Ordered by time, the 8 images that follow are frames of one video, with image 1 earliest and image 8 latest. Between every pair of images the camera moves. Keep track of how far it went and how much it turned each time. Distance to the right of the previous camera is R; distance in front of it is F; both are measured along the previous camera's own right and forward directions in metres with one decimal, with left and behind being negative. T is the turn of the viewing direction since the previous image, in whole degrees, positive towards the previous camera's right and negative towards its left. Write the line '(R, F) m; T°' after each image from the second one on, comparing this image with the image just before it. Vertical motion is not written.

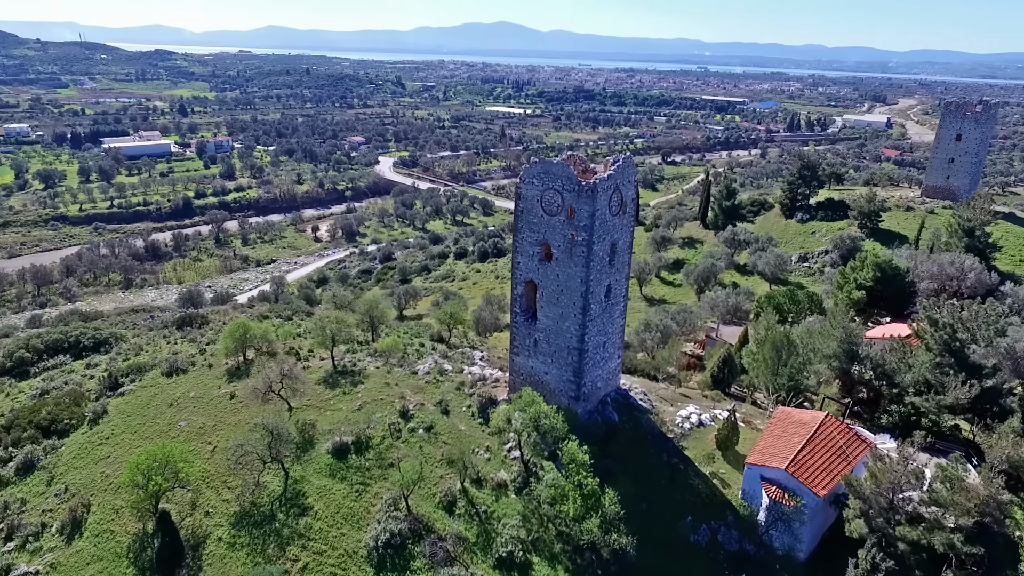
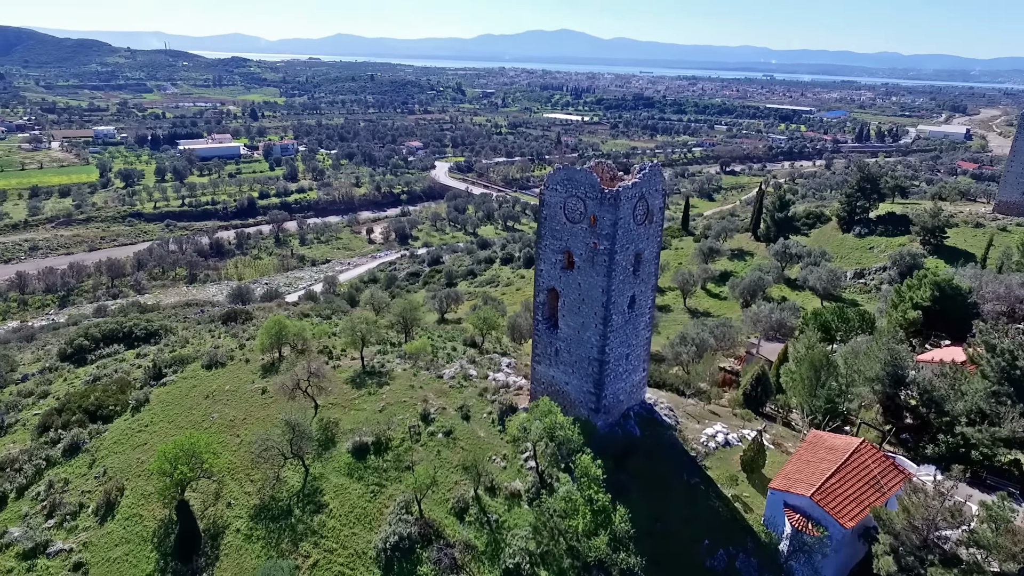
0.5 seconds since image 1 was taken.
(+1.1, +0.3) m; -5°
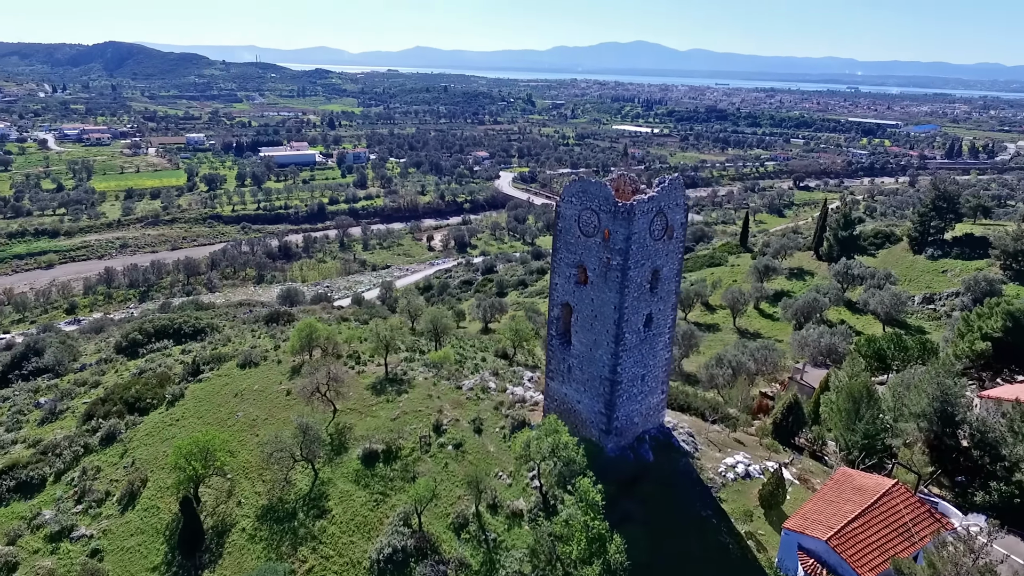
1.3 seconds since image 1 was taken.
(+1.8, +0.6) m; -6°
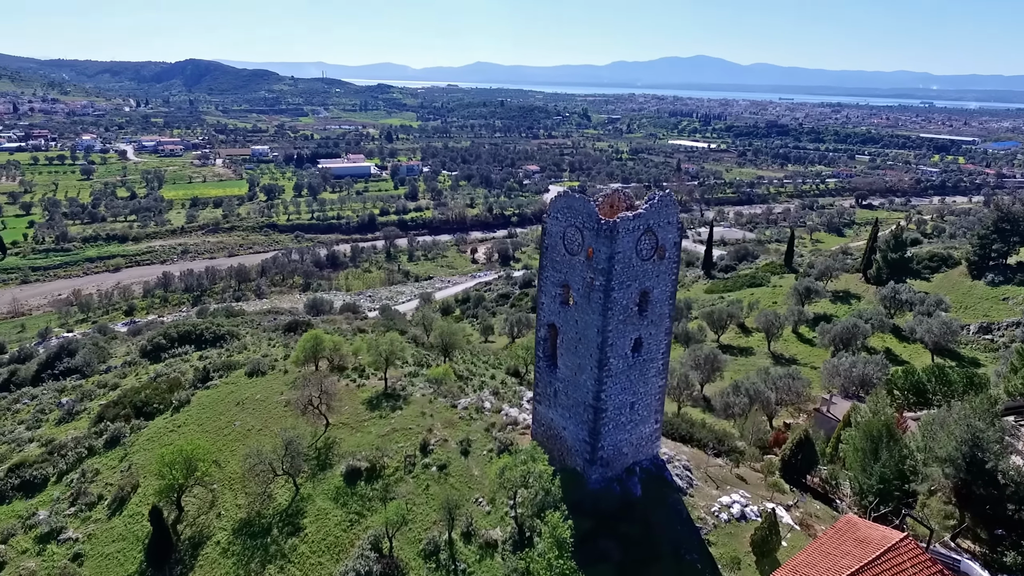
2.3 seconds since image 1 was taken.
(+2.2, +1.0) m; -5°
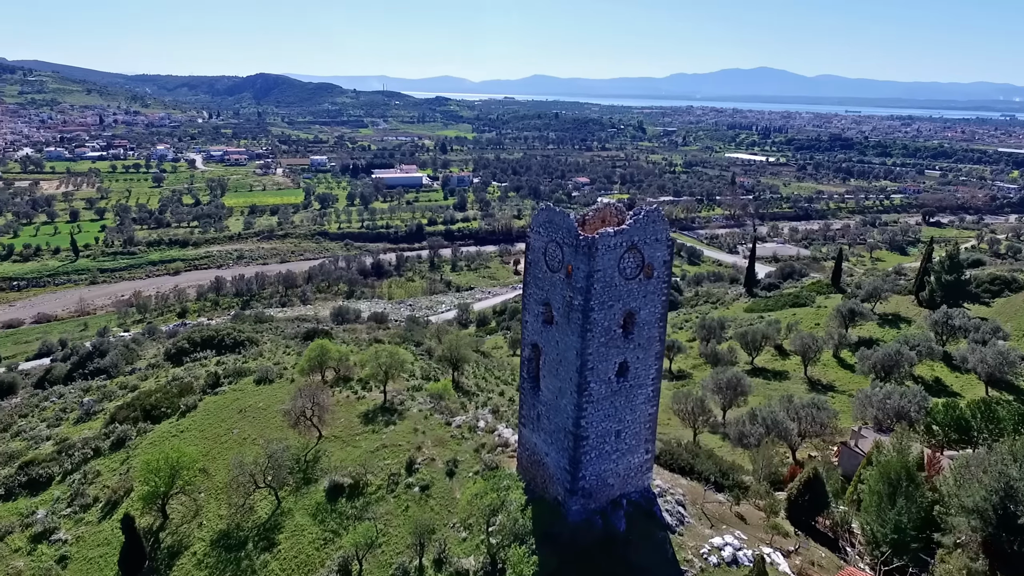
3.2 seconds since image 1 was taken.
(+2.1, +1.0) m; -5°
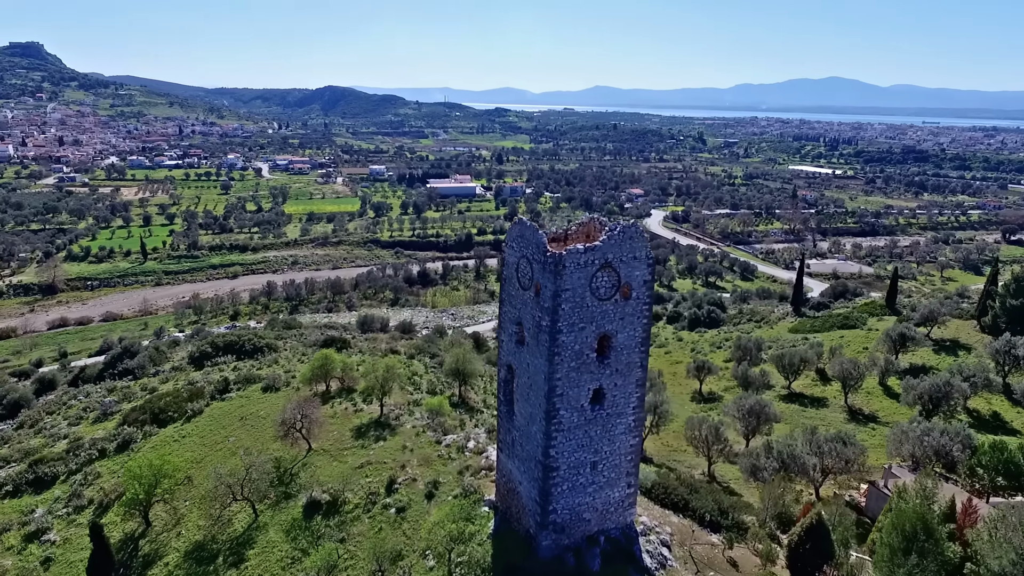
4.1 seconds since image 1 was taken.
(+2.3, +1.1) m; -5°
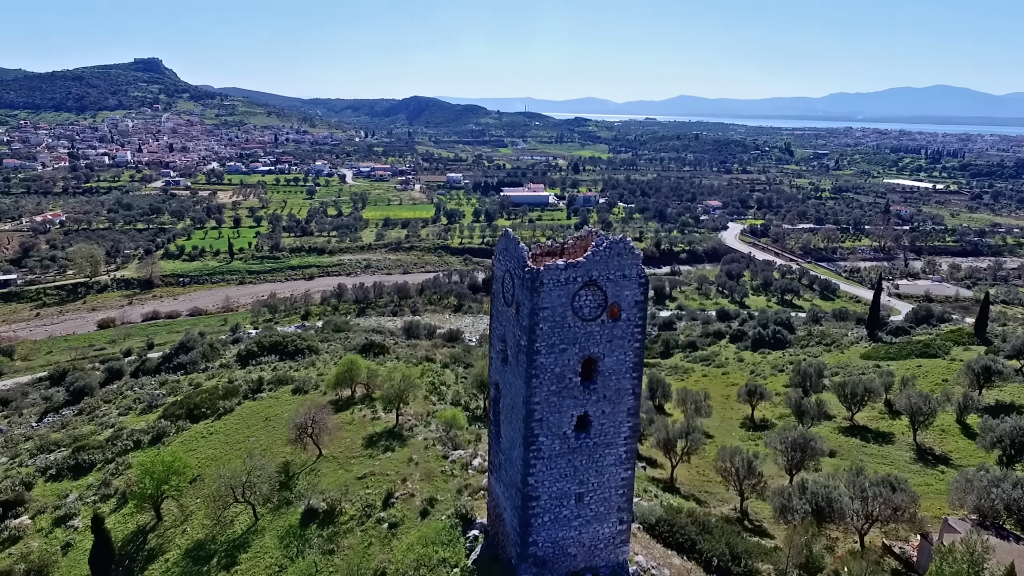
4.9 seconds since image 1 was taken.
(+2.3, +1.0) m; -7°
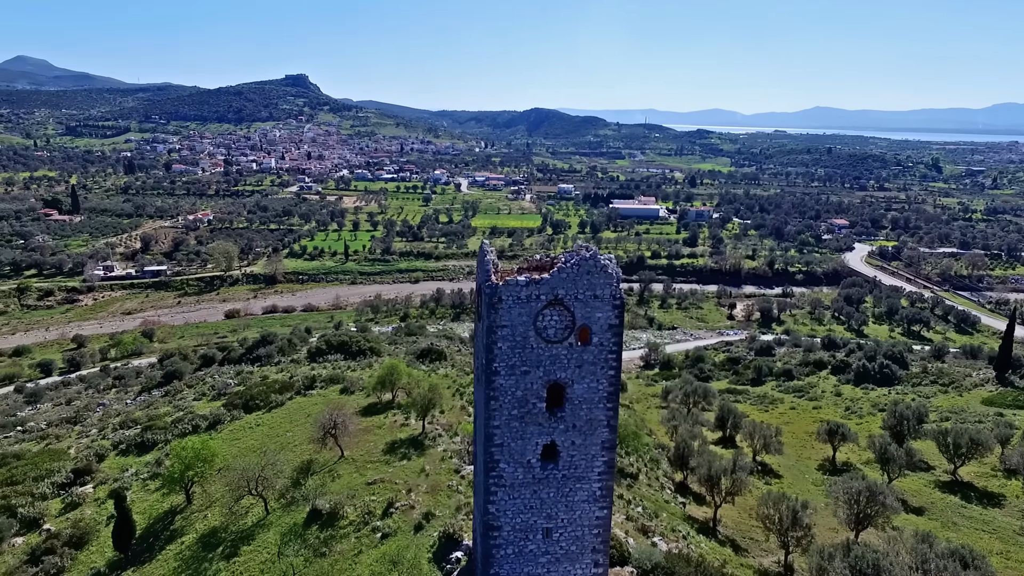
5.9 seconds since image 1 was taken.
(+3.3, +1.1) m; -10°
